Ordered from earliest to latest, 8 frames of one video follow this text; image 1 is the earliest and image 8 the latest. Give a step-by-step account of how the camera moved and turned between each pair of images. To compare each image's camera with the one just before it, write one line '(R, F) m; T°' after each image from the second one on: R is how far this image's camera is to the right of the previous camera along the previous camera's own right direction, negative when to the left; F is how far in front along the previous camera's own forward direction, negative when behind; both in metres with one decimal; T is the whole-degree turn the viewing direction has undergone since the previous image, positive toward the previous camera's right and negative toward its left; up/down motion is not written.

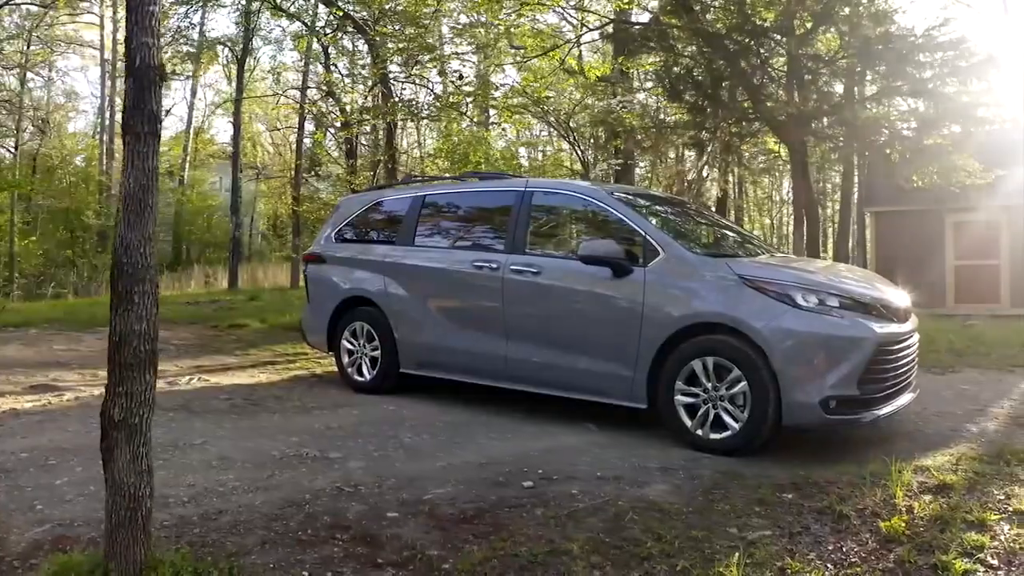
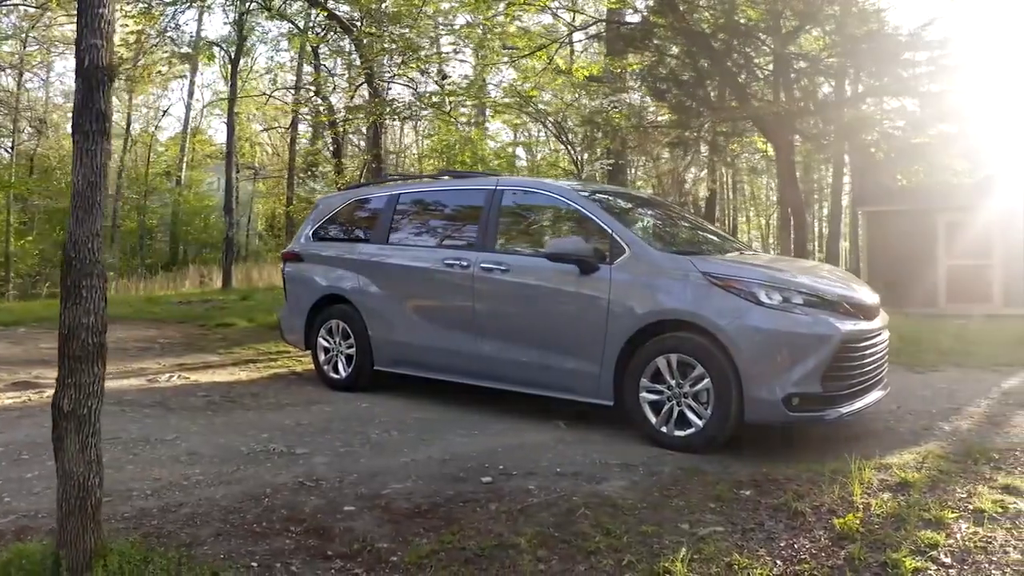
(+0.3, 0.0) m; -1°
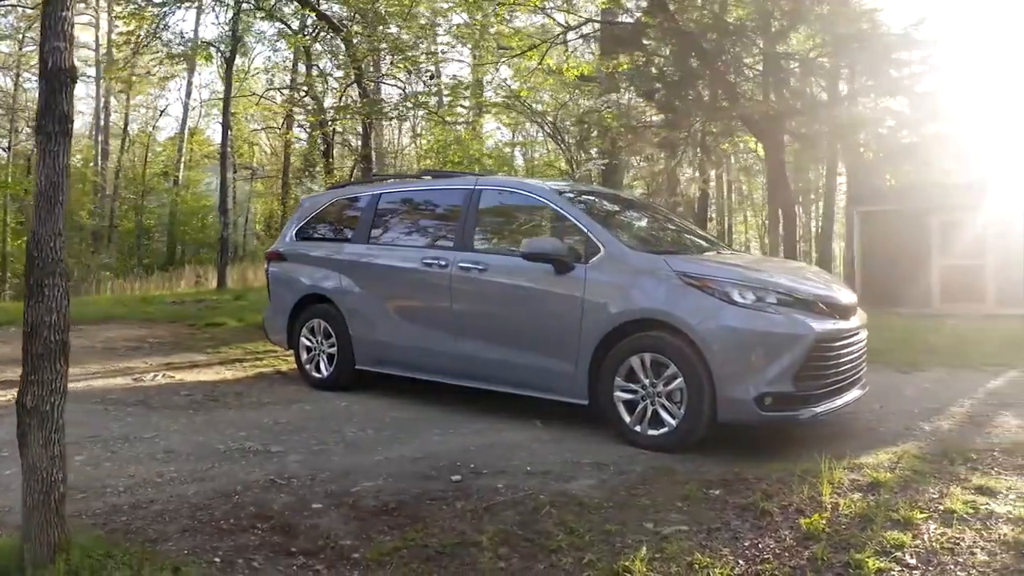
(+0.2, 0.0) m; -1°
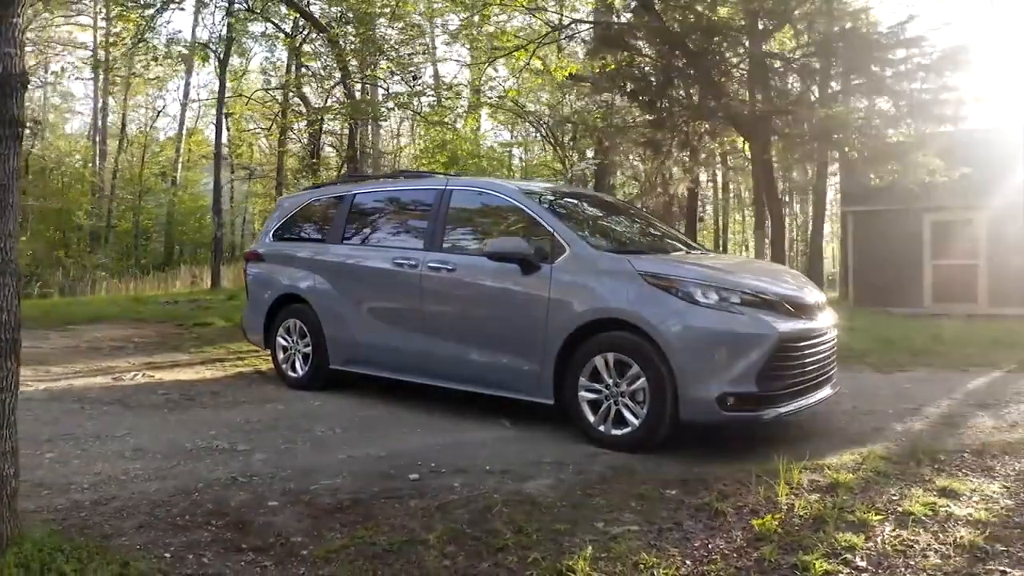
(+0.3, 0.0) m; -1°
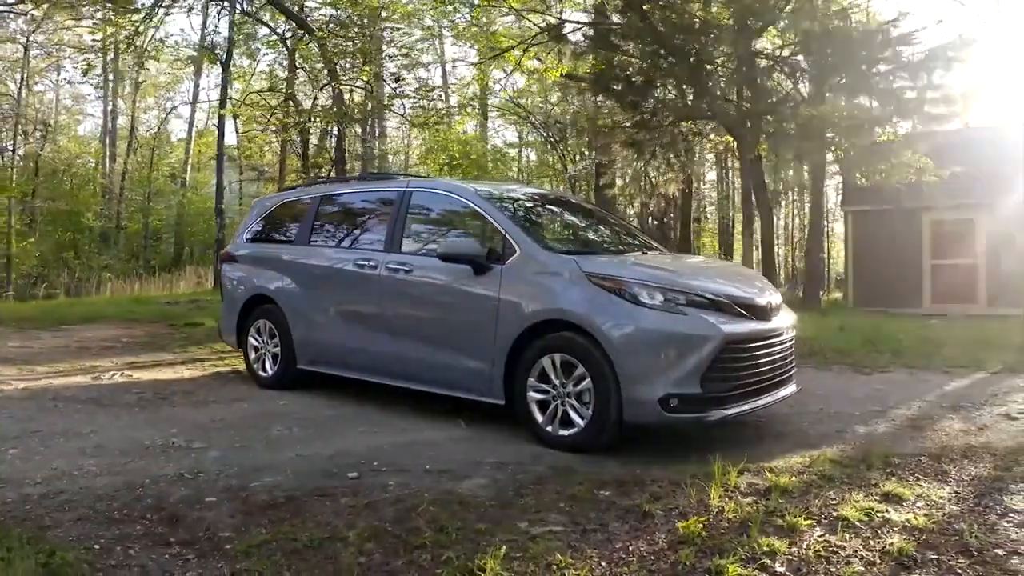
(+0.6, 0.0) m; -3°
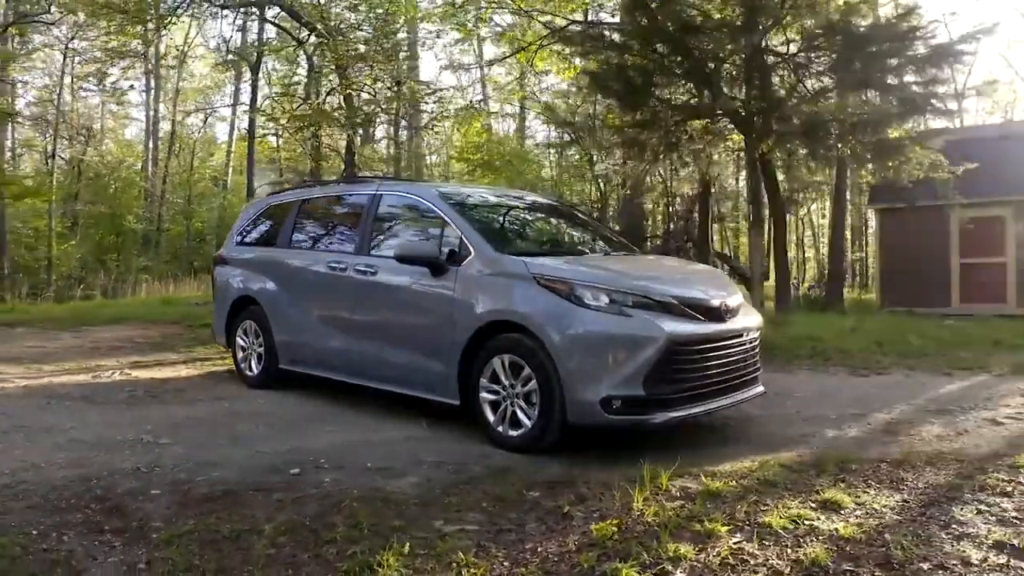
(+0.9, 0.0) m; -6°
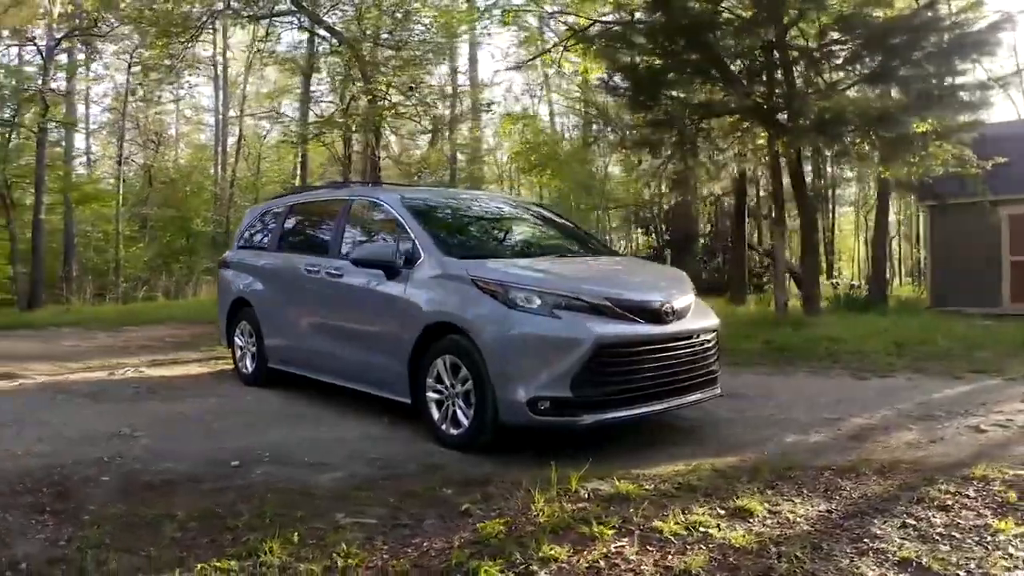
(+1.3, 0.0) m; -9°
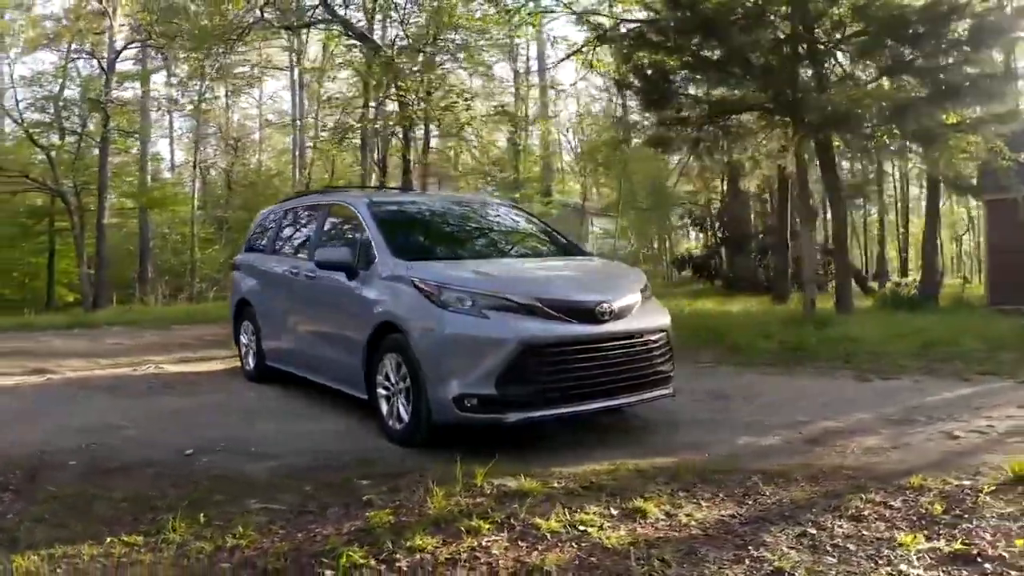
(+1.4, +0.1) m; -10°
